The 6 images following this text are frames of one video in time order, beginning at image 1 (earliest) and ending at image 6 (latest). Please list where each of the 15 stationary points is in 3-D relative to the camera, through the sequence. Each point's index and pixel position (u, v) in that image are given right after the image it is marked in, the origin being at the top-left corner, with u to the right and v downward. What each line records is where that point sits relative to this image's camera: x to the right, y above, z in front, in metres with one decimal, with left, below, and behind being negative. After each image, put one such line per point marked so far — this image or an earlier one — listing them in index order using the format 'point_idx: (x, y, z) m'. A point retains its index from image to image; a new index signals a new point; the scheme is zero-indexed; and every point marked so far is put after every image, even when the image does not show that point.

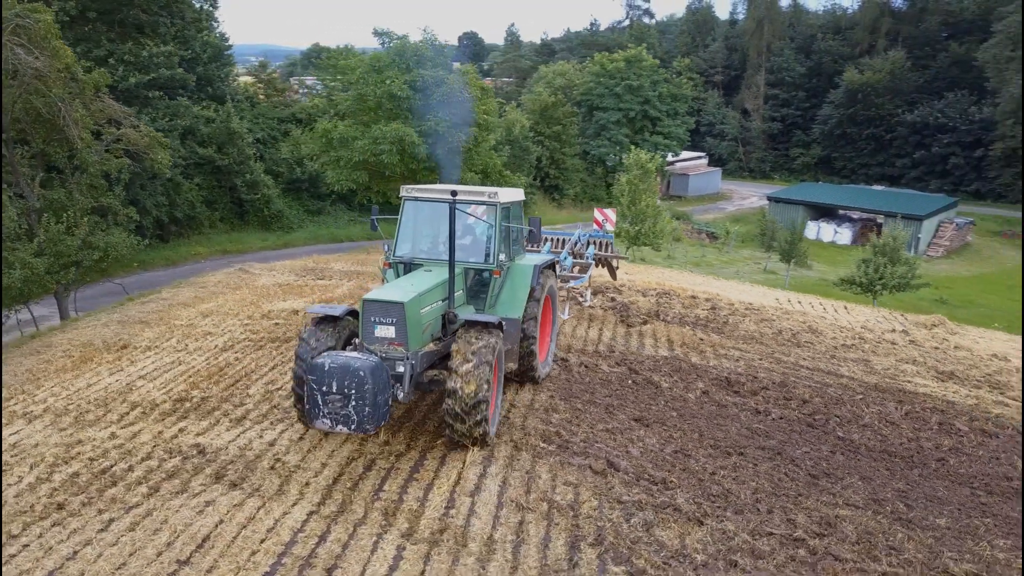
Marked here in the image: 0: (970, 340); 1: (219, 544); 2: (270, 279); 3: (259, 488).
0: (+8.9, -1.0, +14.5) m
1: (-1.9, -1.7, +4.9) m
2: (-4.6, +0.2, +14.2) m
3: (-1.9, -1.5, +5.6) m
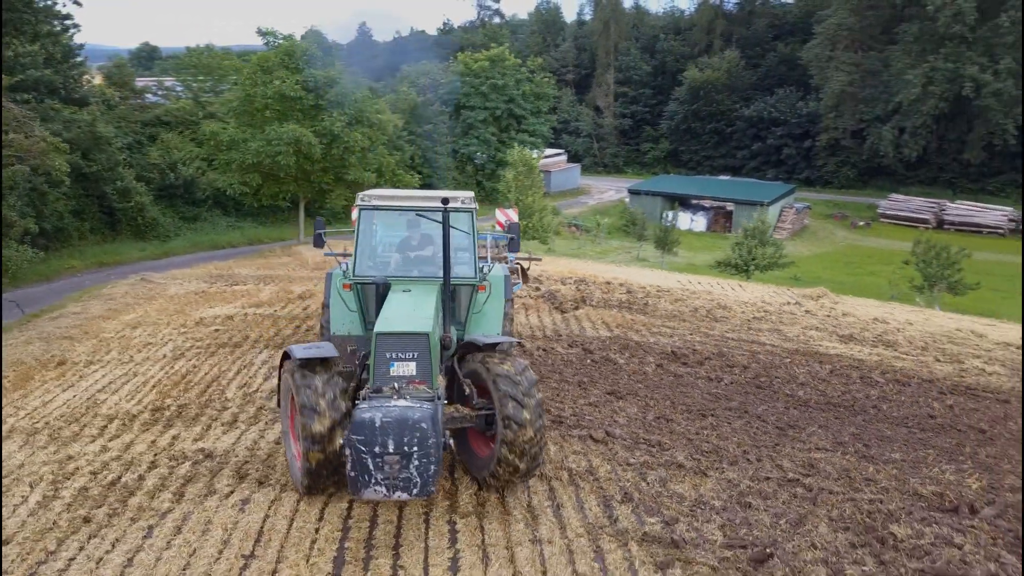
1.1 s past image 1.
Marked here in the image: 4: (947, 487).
0: (+7.4, -0.4, +16.2) m
1: (-1.5, -1.6, +4.9) m
2: (-6.0, 0.0, +13.5) m
3: (-1.7, -1.4, +5.5) m
4: (+3.7, -1.7, +6.4) m
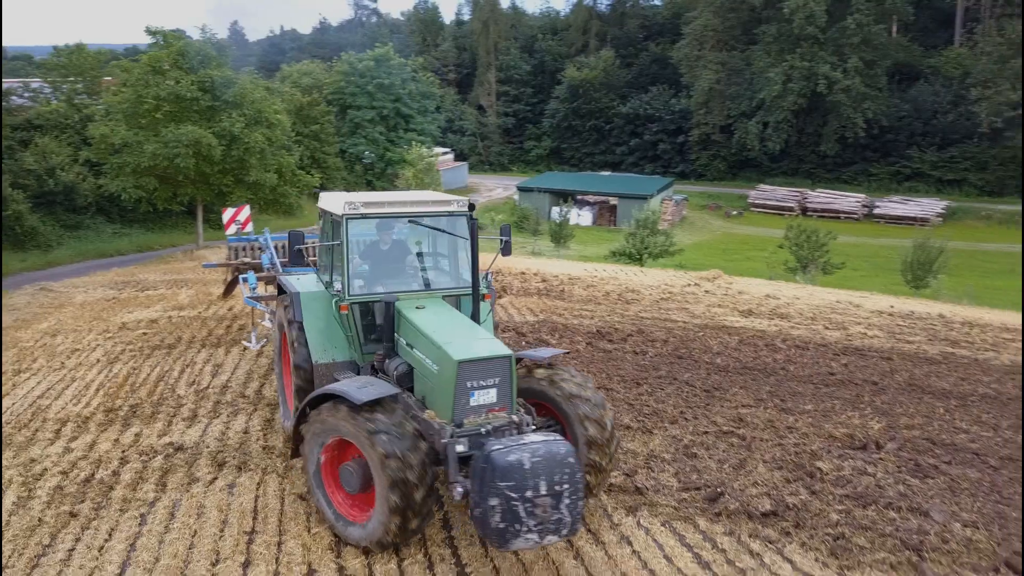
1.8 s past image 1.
0: (+5.5, 0.0, +17.5) m
1: (-1.6, -1.5, +5.0) m
2: (-7.3, -0.1, +12.9) m
3: (-1.9, -1.4, +5.7) m
4: (+3.4, -1.4, +7.3) m
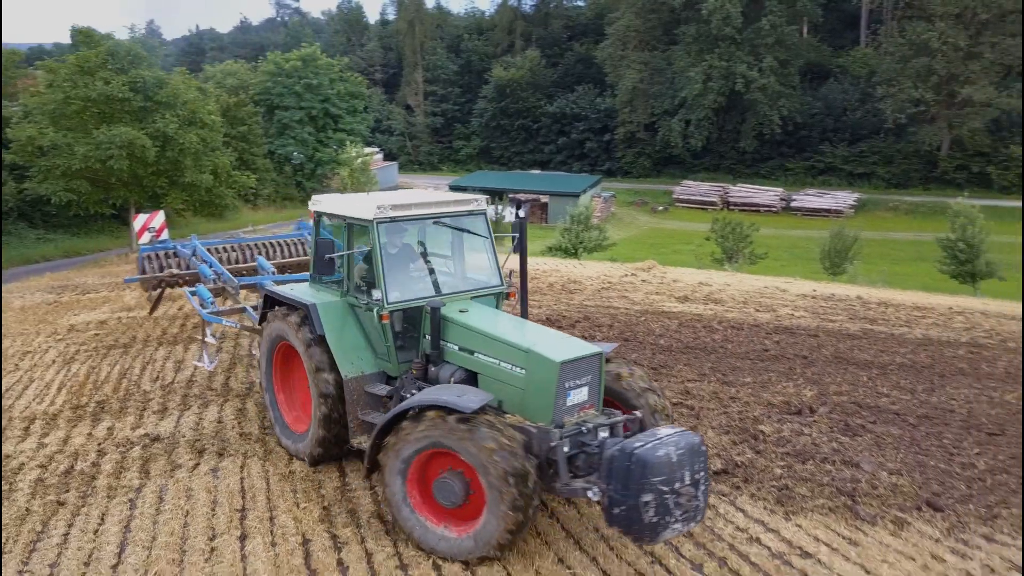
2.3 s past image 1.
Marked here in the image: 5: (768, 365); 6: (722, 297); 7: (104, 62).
0: (+4.1, +0.3, +18.3) m
1: (-1.8, -1.4, +5.2) m
2: (-8.2, -0.2, +12.6) m
3: (-2.1, -1.3, +5.9) m
4: (+3.0, -1.2, +8.0) m
5: (+3.2, -1.0, +9.3) m
6: (+4.2, -0.2, +14.9) m
7: (-10.0, +5.6, +18.2) m
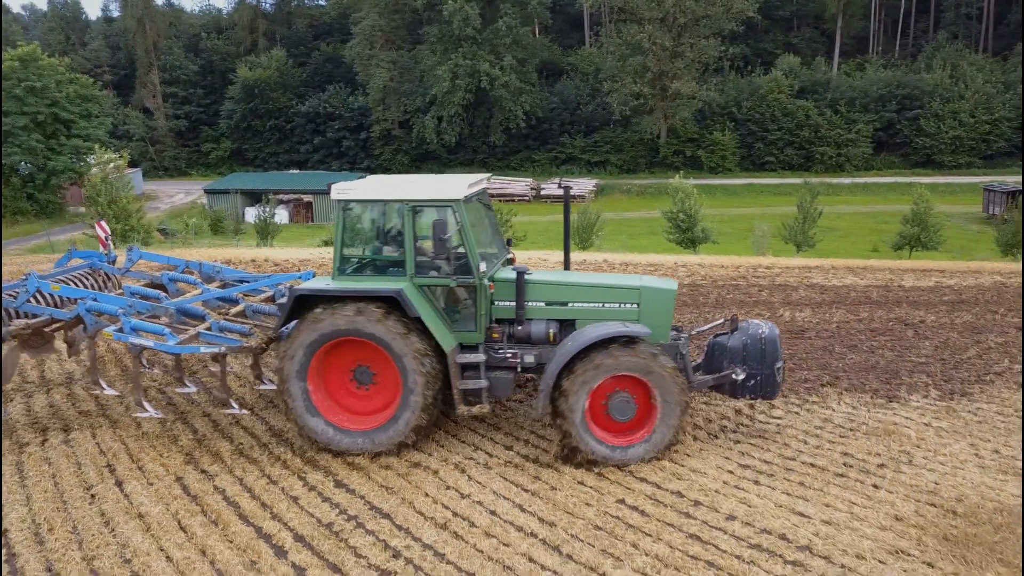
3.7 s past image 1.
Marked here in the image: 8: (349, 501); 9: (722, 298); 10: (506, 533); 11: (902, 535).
0: (-1.5, +0.9, +19.9) m
1: (-3.0, -1.3, +5.7) m
2: (-11.5, -0.7, +10.8) m
3: (-3.5, -1.1, +6.2) m
4: (+0.7, -0.6, +9.8) m
5: (+0.4, -0.4, +11.1) m
6: (-0.4, +0.4, +16.7) m
7: (-15.4, +4.8, +15.5) m
8: (-1.1, -1.5, +5.1) m
9: (+3.5, -0.2, +12.5) m
10: (0.0, -1.5, +4.7) m
11: (+2.4, -1.5, +4.5) m
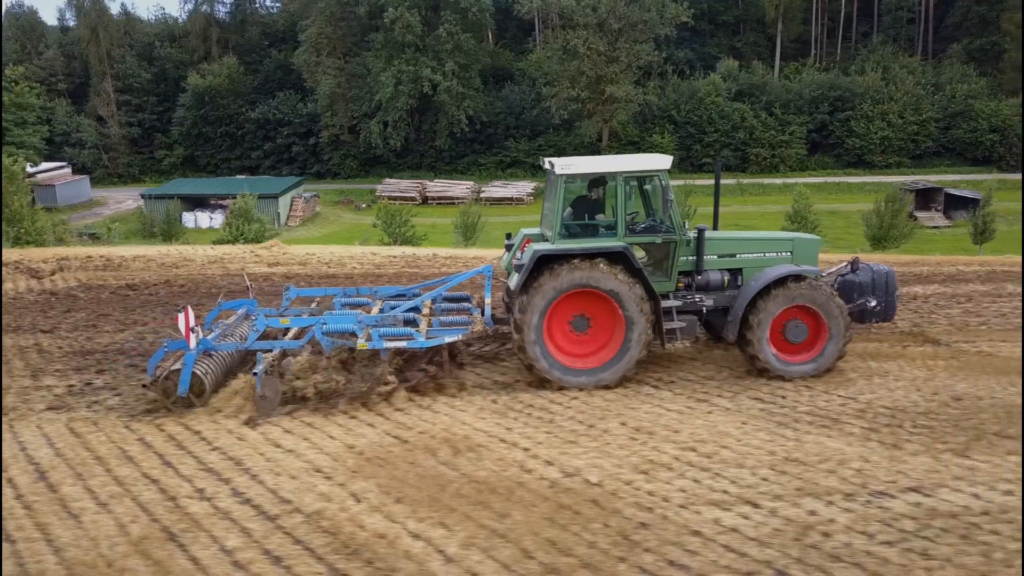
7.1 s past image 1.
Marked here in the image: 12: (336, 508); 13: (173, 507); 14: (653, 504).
0: (-5.3, +1.0, +20.8) m
1: (-6.7, -1.1, +6.6) m
2: (-15.2, -0.6, +11.5) m
3: (-7.2, -1.0, +7.1) m
4: (-3.1, -0.4, +10.6) m
5: (-3.3, -0.2, +11.9) m
6: (-4.1, +0.6, +17.6) m
7: (-19.2, +4.8, +16.3) m
8: (-4.8, -1.2, +6.0) m
9: (-0.2, +0.1, +13.4) m
10: (-3.7, -1.3, +5.5) m
11: (-1.3, -1.2, +5.4) m
12: (-1.1, -1.4, +4.8) m
13: (-2.2, -1.4, +4.9) m
14: (+0.9, -1.4, +4.7) m
